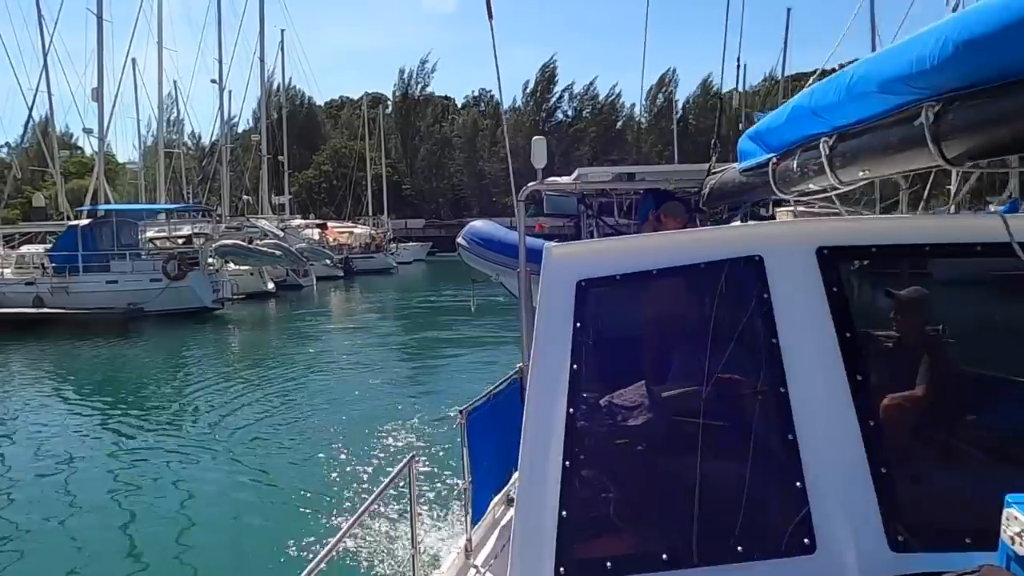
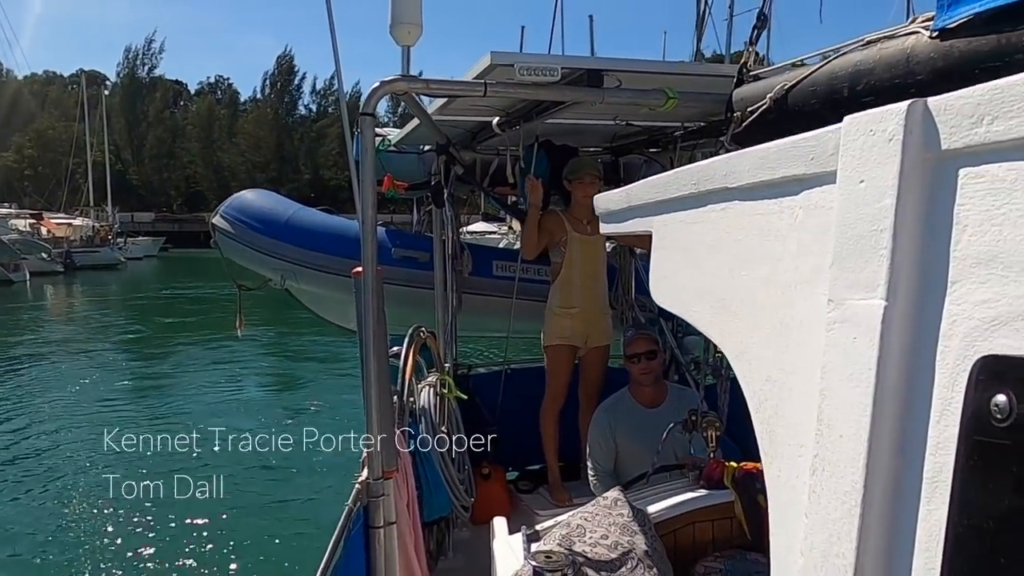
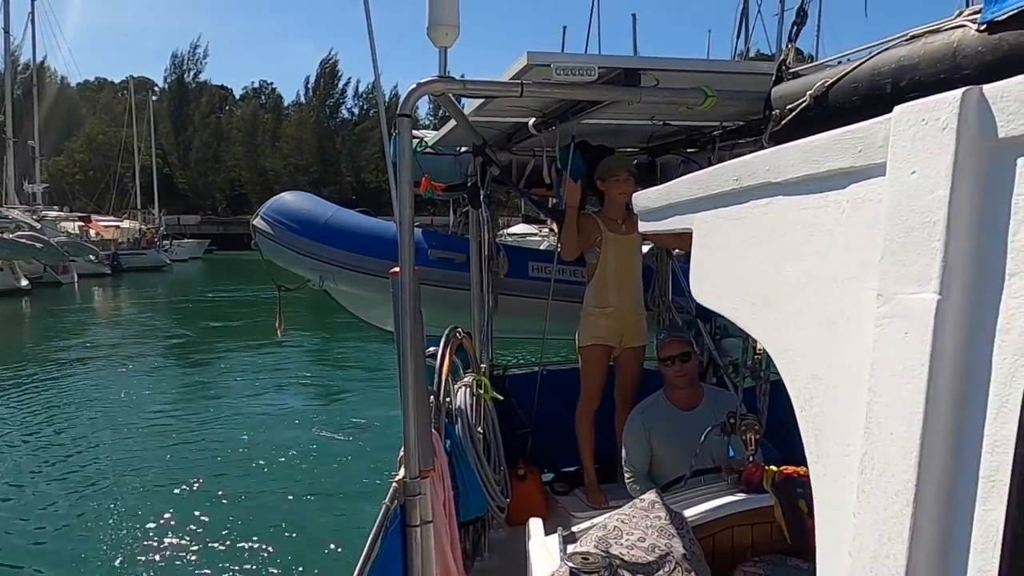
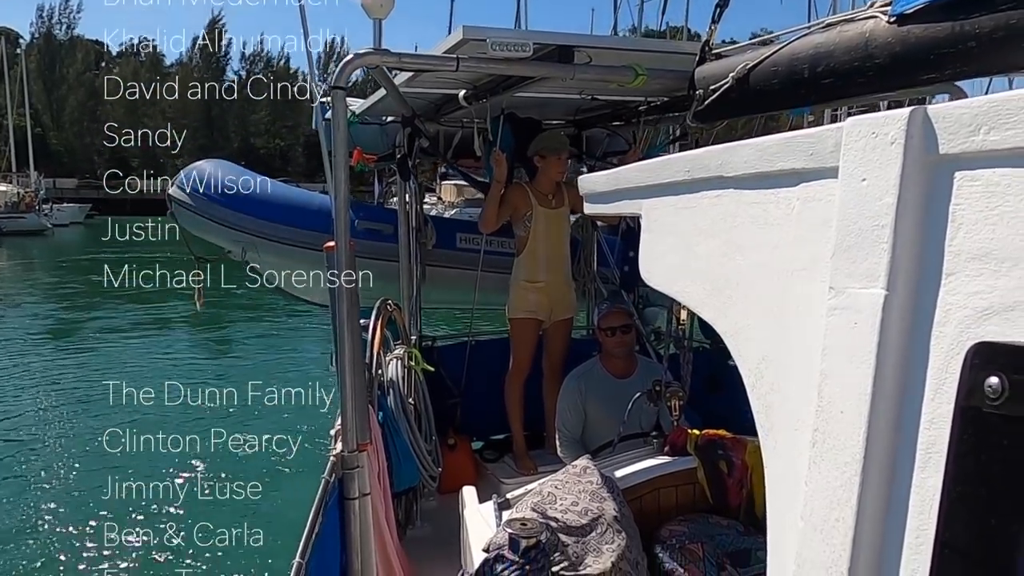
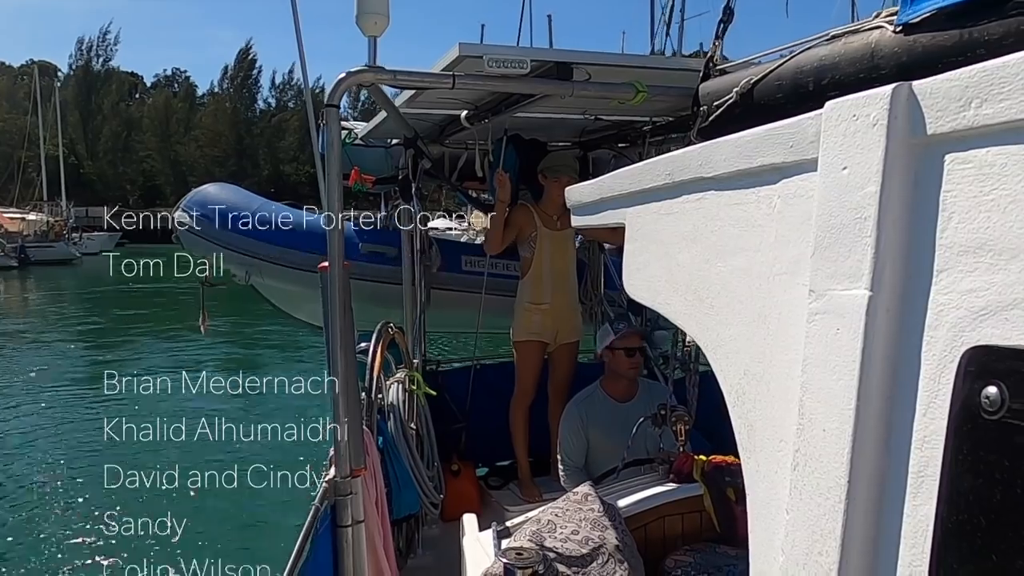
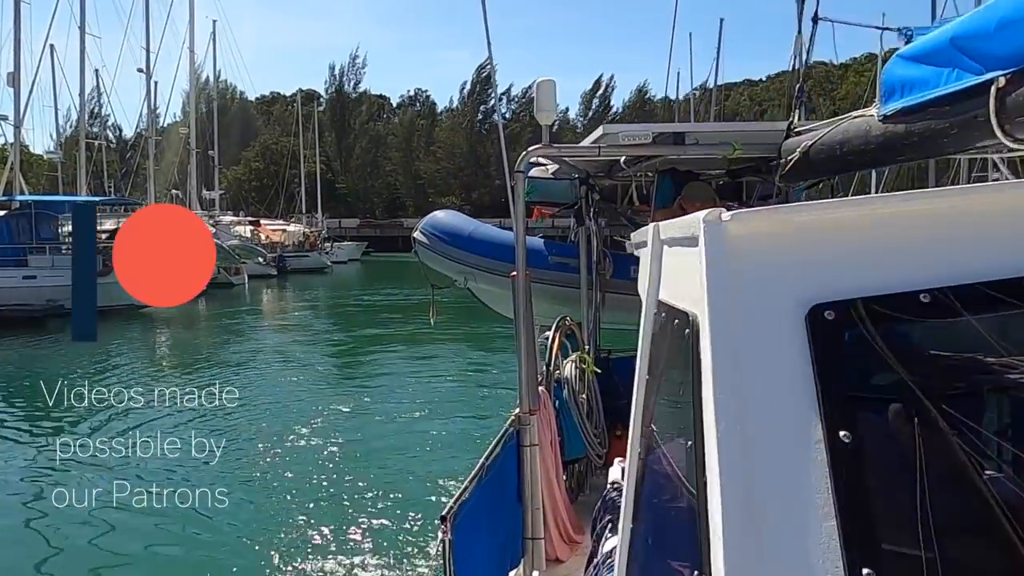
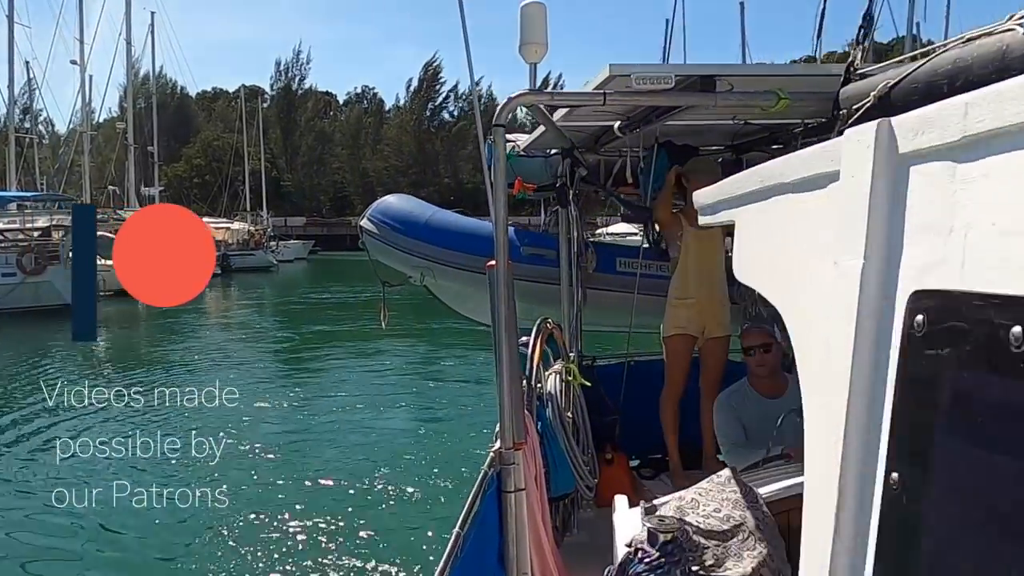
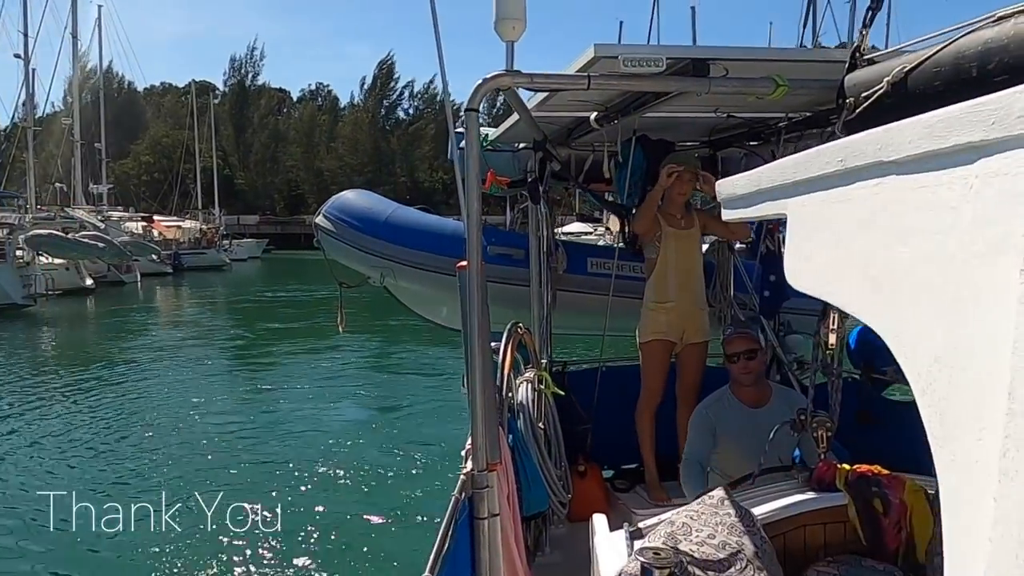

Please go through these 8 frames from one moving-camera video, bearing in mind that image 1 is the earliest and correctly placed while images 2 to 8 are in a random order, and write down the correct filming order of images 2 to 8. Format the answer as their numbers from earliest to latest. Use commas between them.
6, 7, 8, 3, 2, 5, 4
